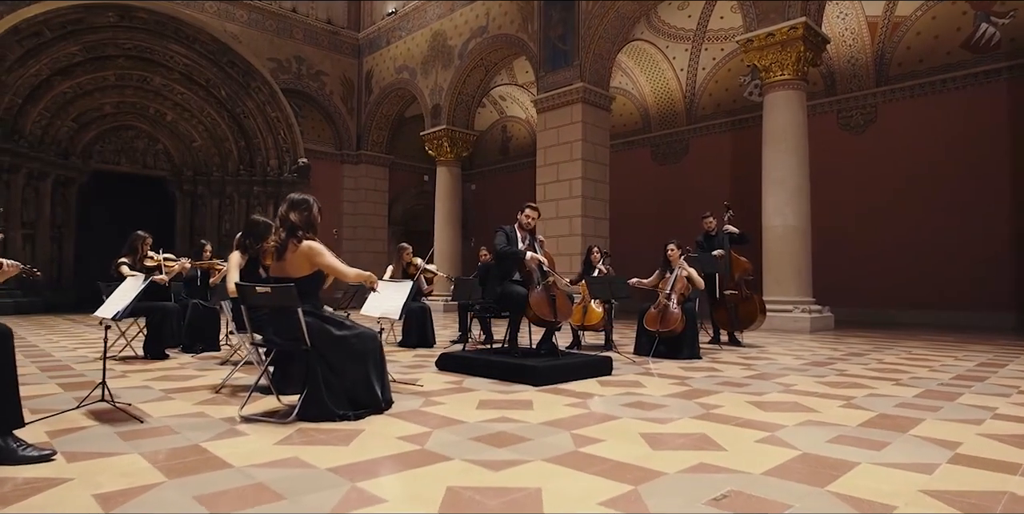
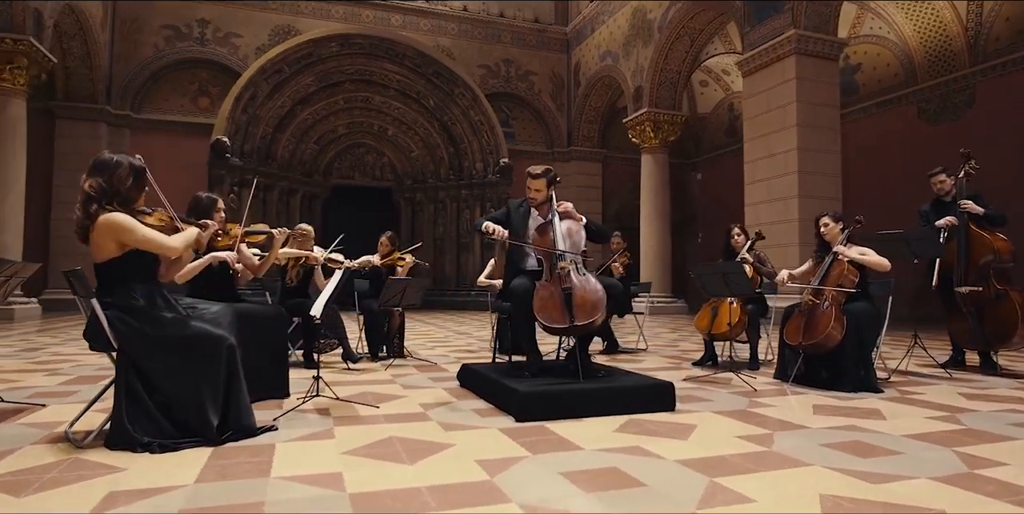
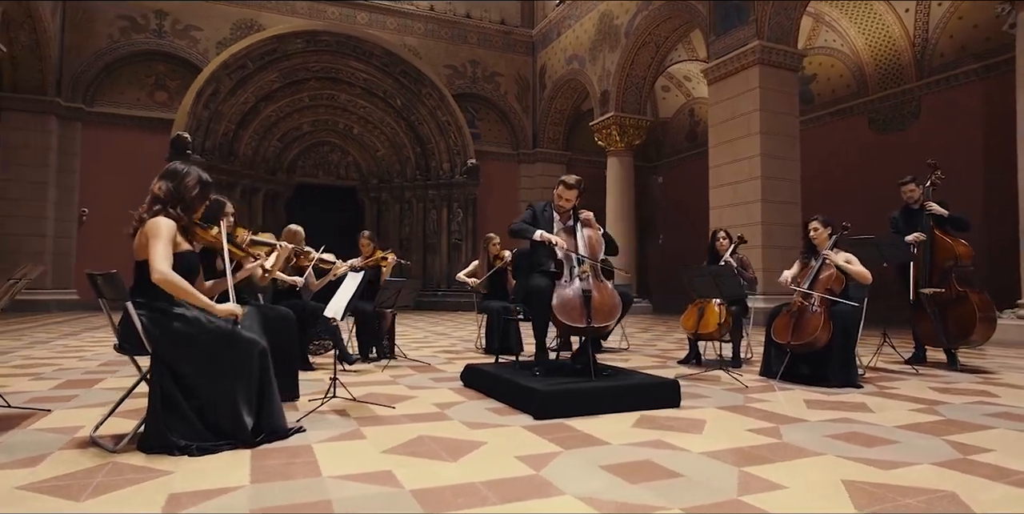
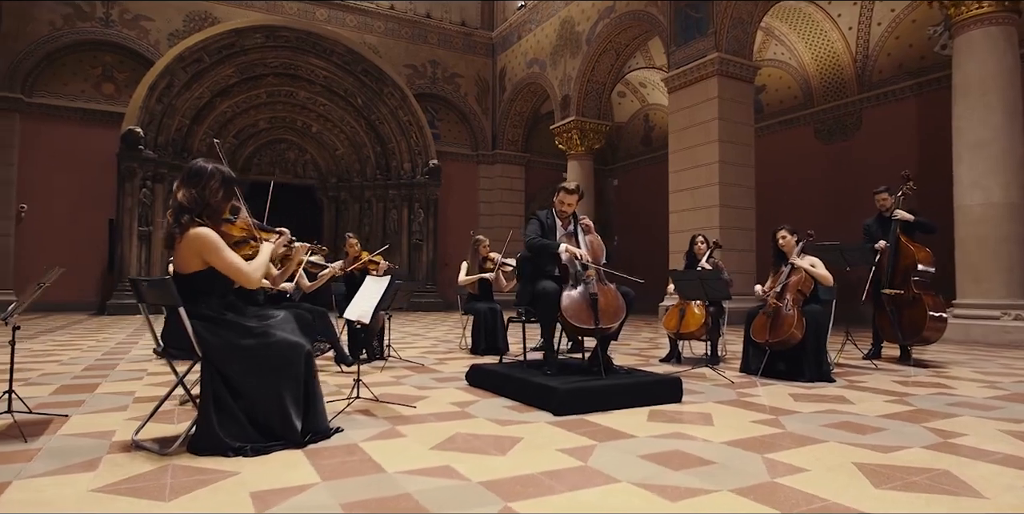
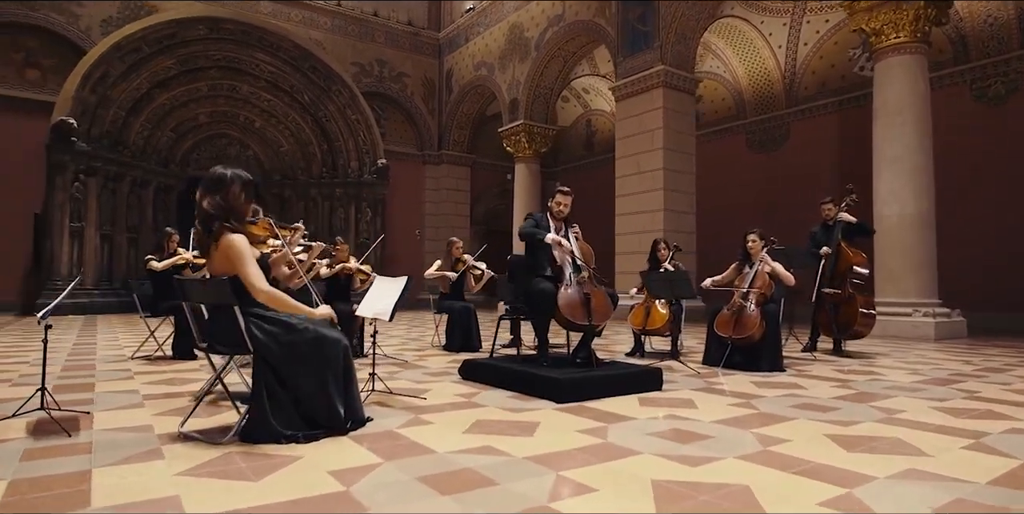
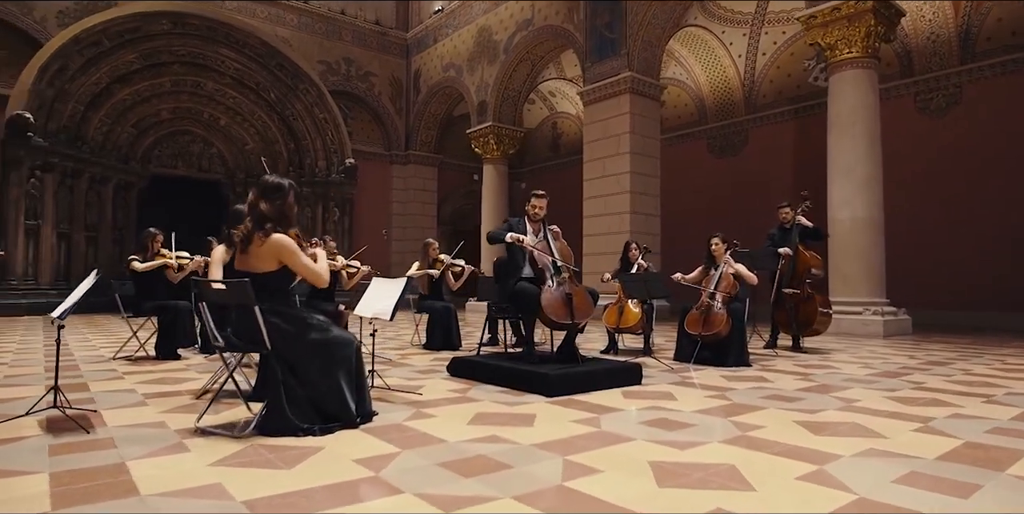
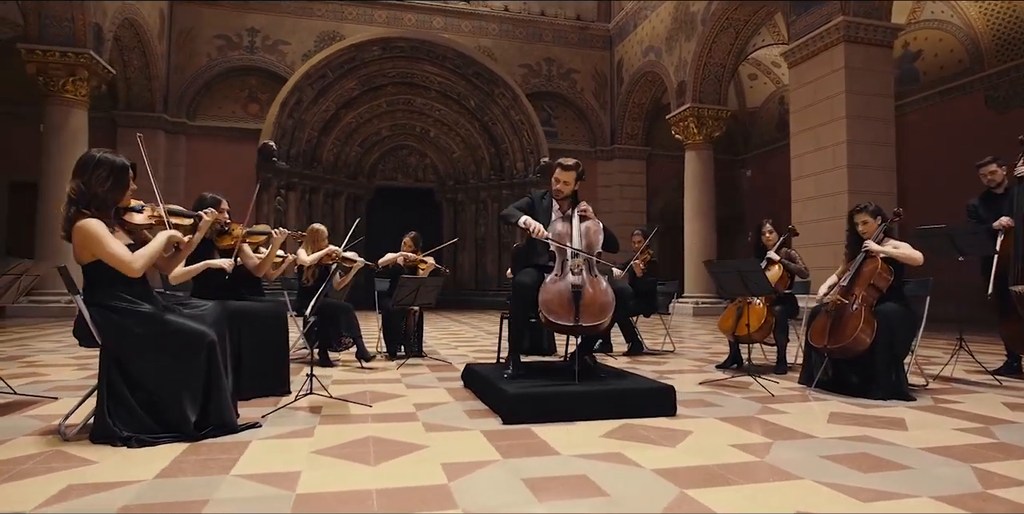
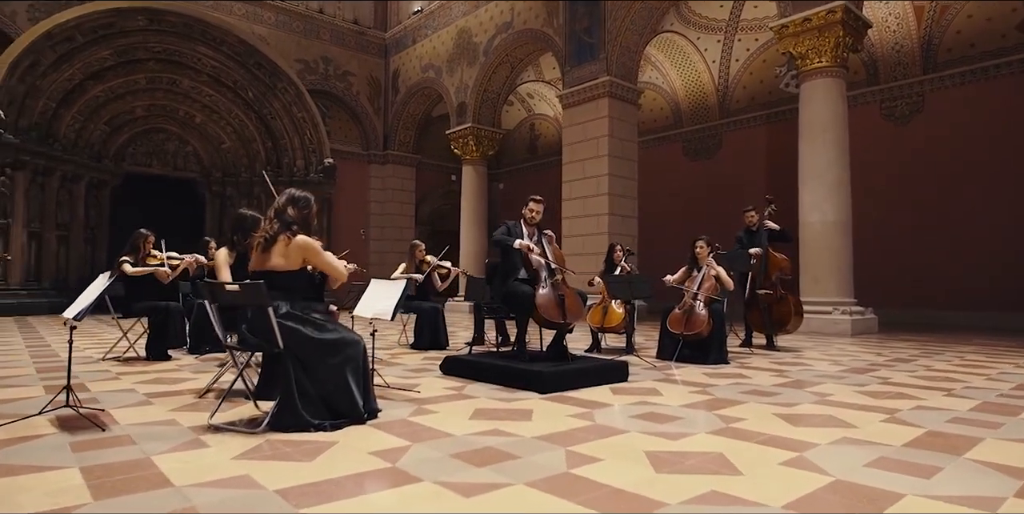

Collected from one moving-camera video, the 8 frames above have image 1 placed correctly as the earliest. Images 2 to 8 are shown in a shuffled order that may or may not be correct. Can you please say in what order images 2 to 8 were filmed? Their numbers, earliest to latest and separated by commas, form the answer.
8, 6, 5, 4, 3, 2, 7
